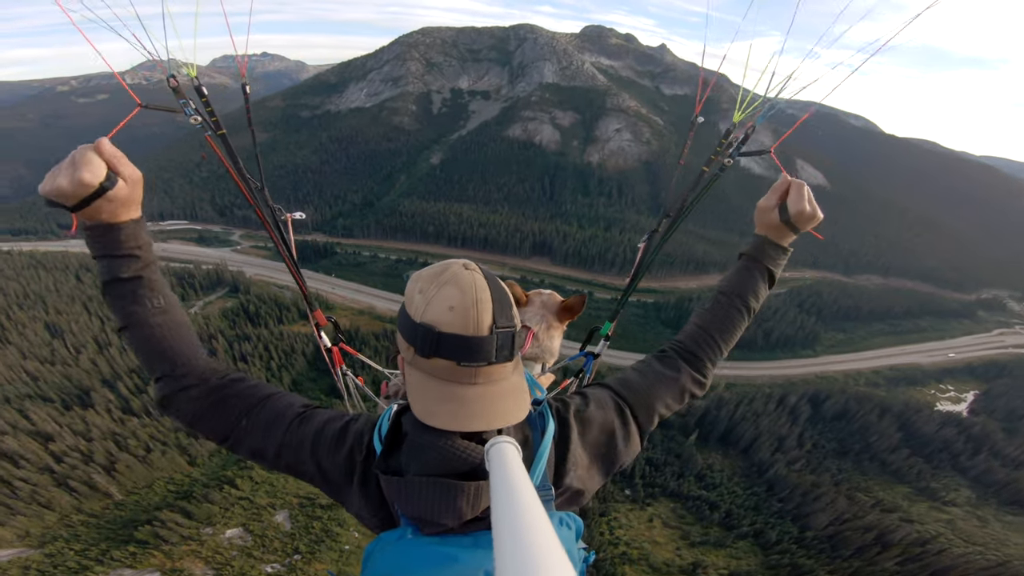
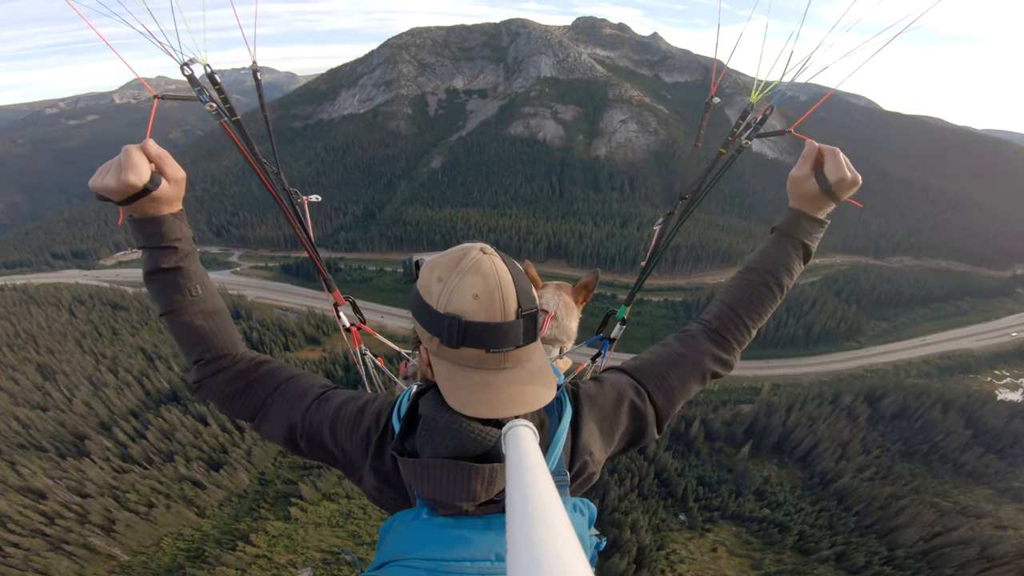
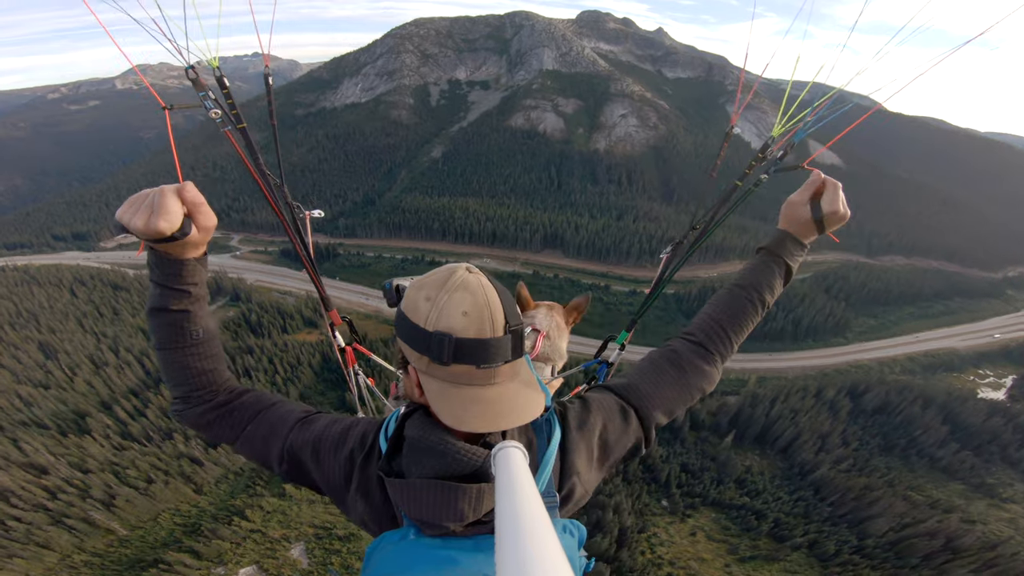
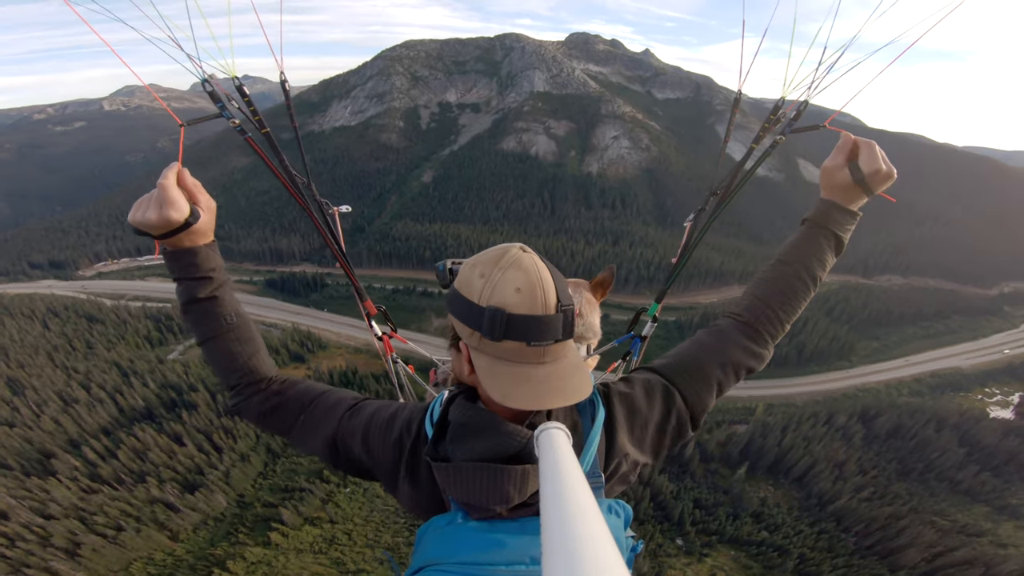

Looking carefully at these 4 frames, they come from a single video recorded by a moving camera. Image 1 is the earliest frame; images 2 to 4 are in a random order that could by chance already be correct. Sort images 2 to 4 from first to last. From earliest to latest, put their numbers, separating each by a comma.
3, 2, 4
